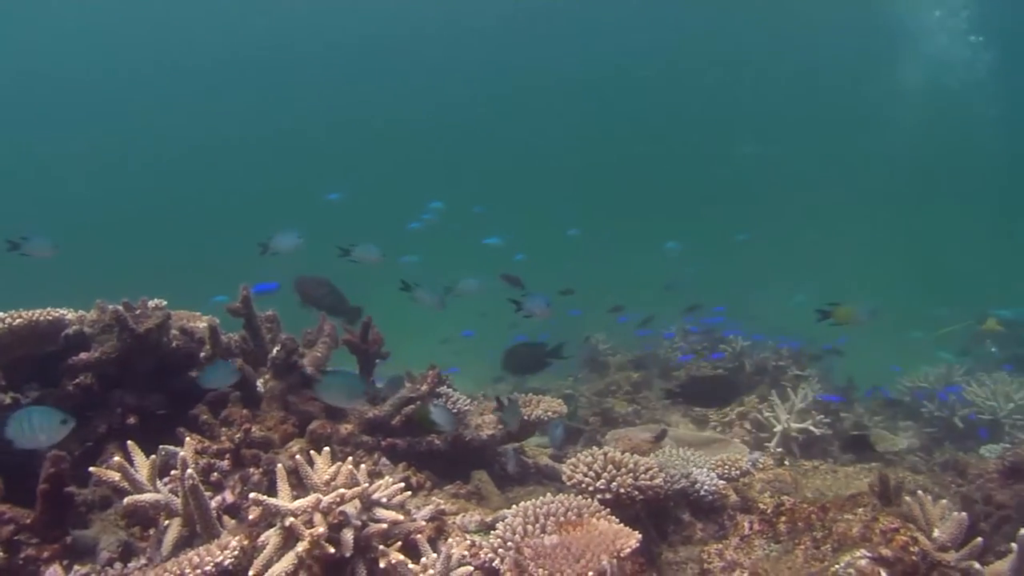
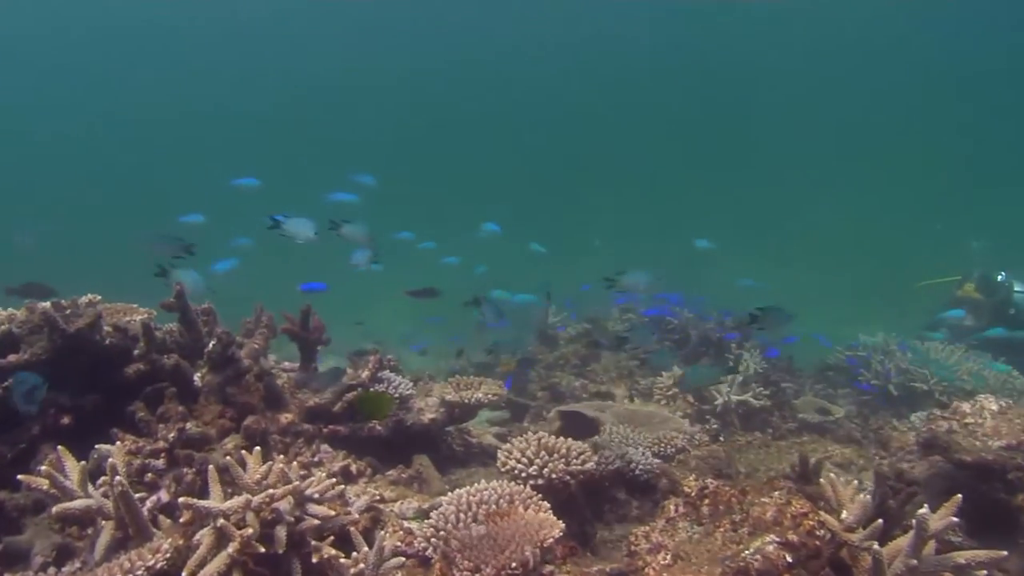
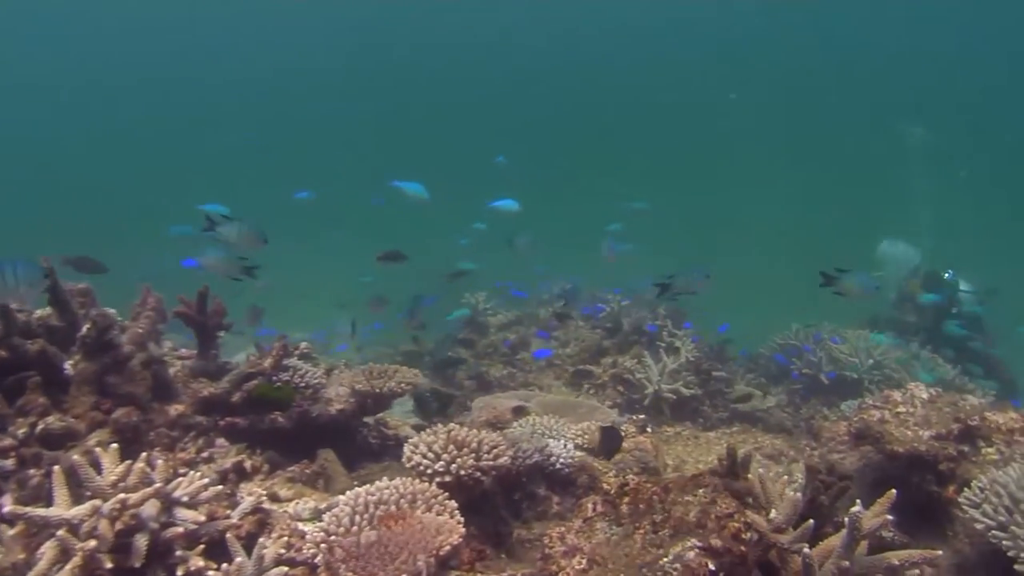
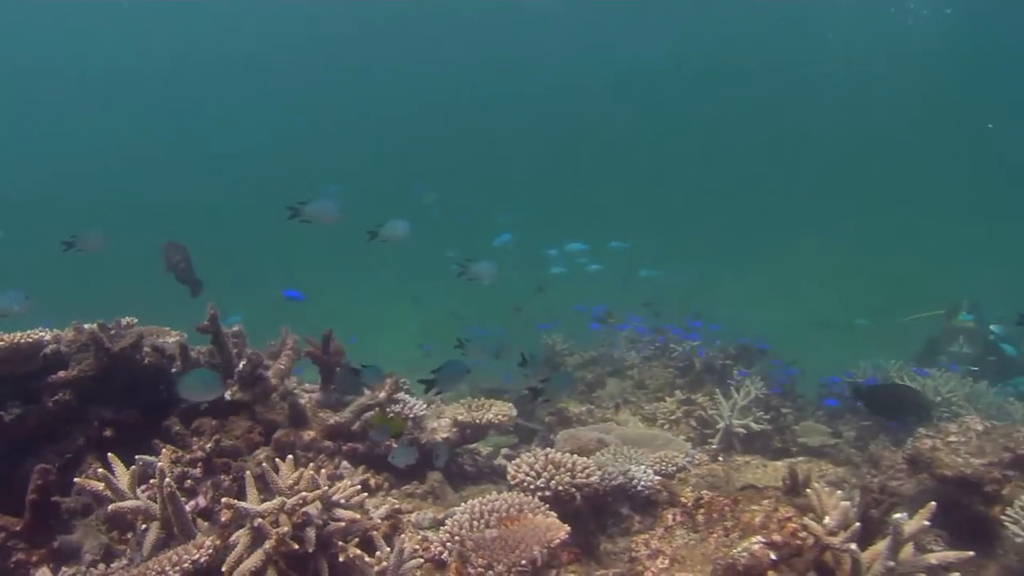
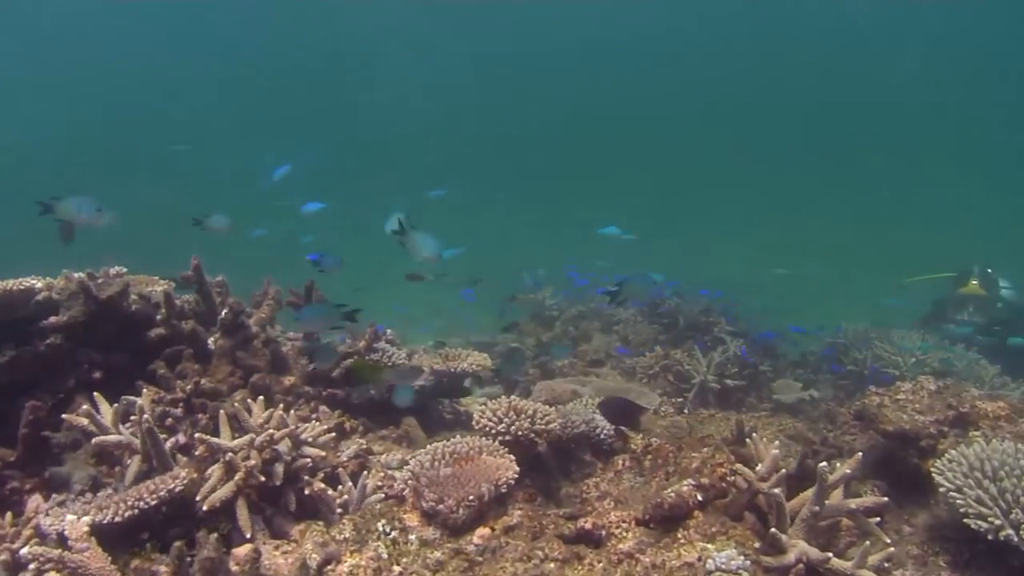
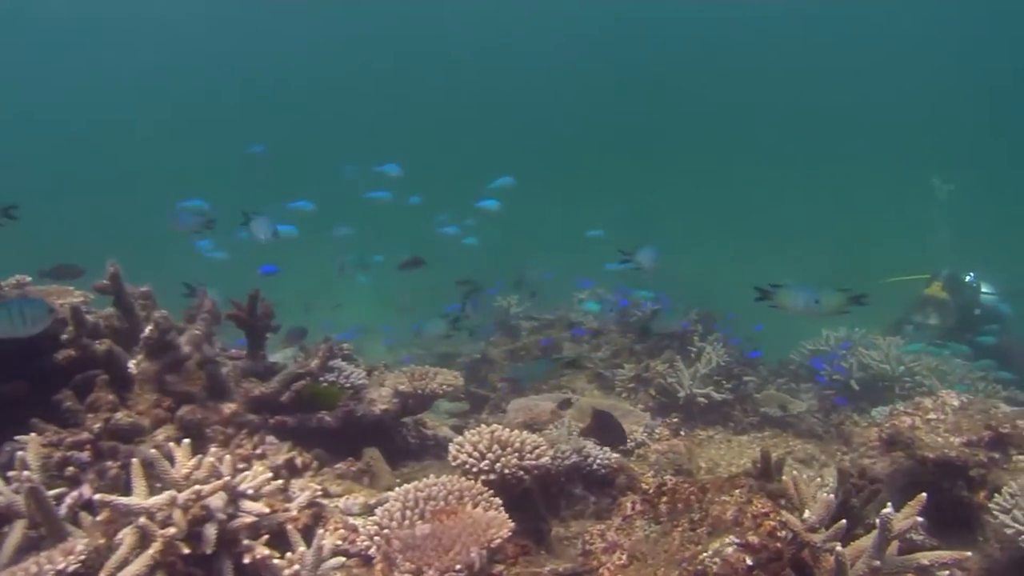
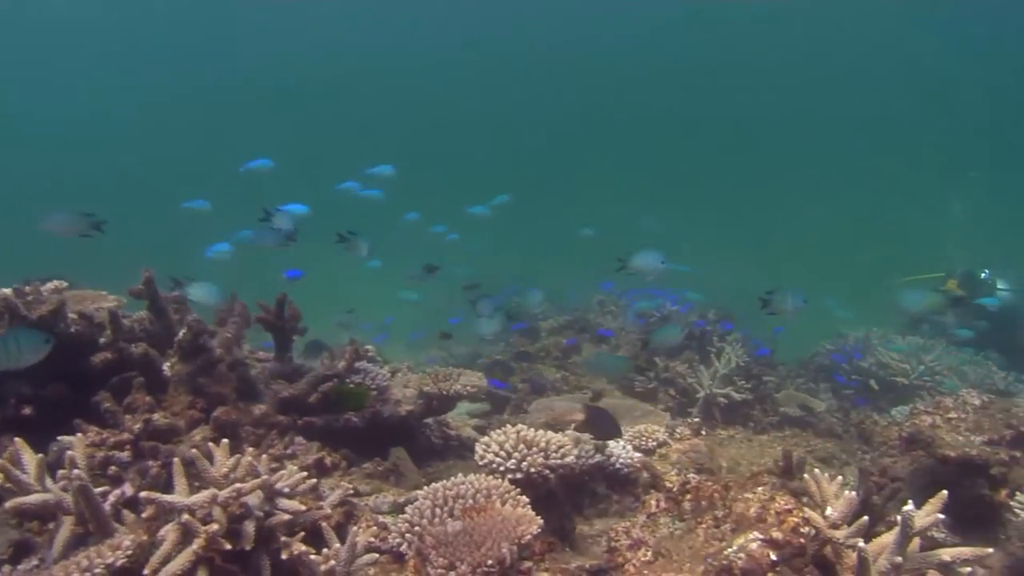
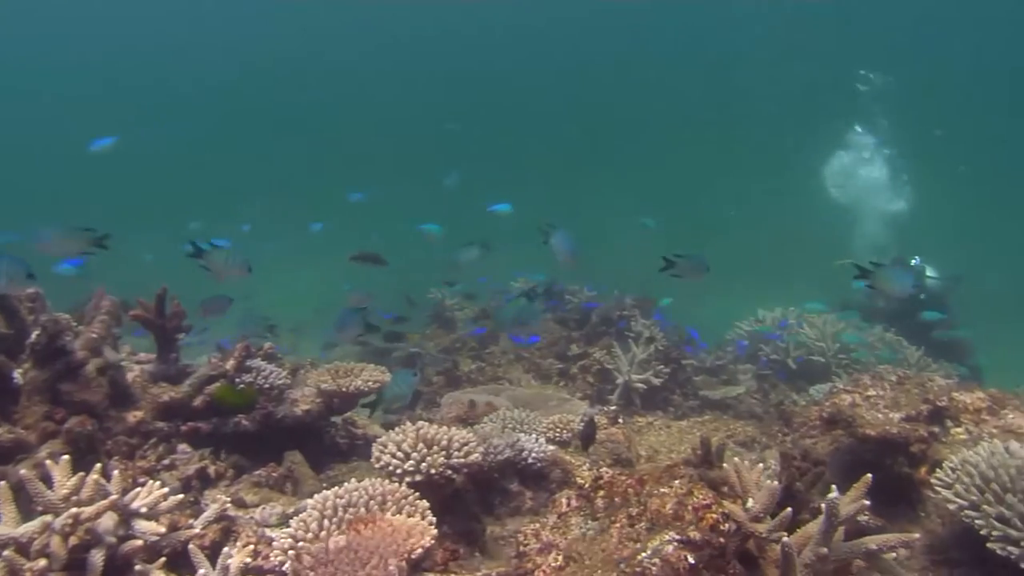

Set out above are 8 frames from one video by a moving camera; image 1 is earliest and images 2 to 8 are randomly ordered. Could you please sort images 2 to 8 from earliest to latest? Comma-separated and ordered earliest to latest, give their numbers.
4, 5, 2, 7, 6, 3, 8
